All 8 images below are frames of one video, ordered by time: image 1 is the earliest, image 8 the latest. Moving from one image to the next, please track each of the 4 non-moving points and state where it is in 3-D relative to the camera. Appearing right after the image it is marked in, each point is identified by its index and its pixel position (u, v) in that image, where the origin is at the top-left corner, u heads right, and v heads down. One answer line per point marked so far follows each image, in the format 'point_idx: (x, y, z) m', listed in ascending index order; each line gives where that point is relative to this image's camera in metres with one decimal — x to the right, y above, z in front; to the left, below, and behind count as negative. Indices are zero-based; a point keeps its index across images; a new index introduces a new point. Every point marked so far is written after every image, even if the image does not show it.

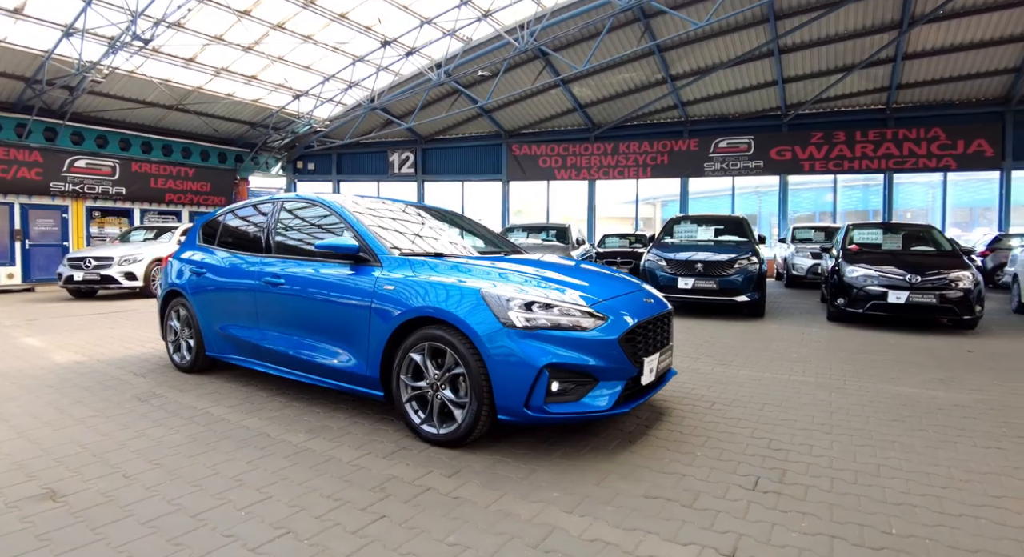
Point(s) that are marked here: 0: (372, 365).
0: (-0.9, -0.6, +3.8) m
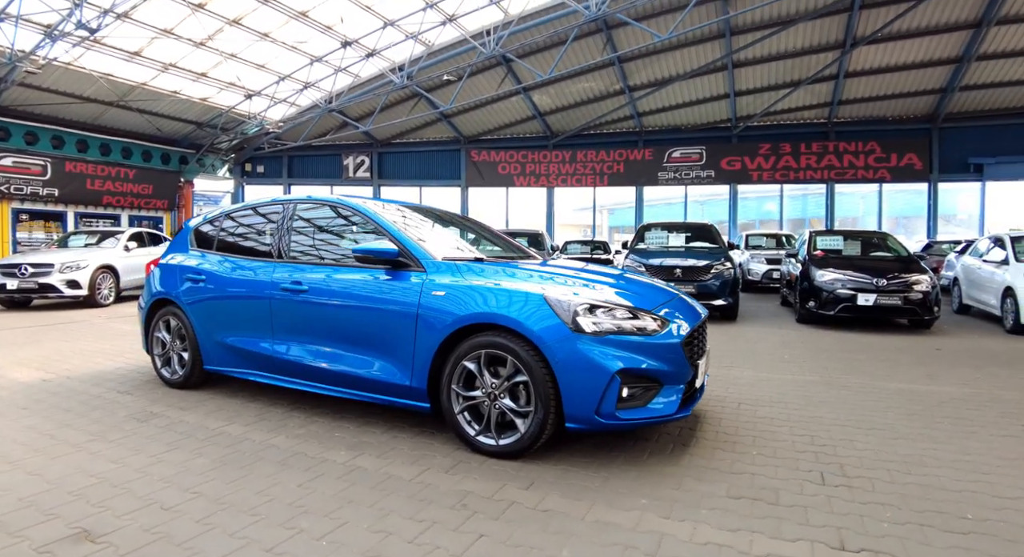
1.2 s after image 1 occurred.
0: (-0.6, -0.6, +3.7) m
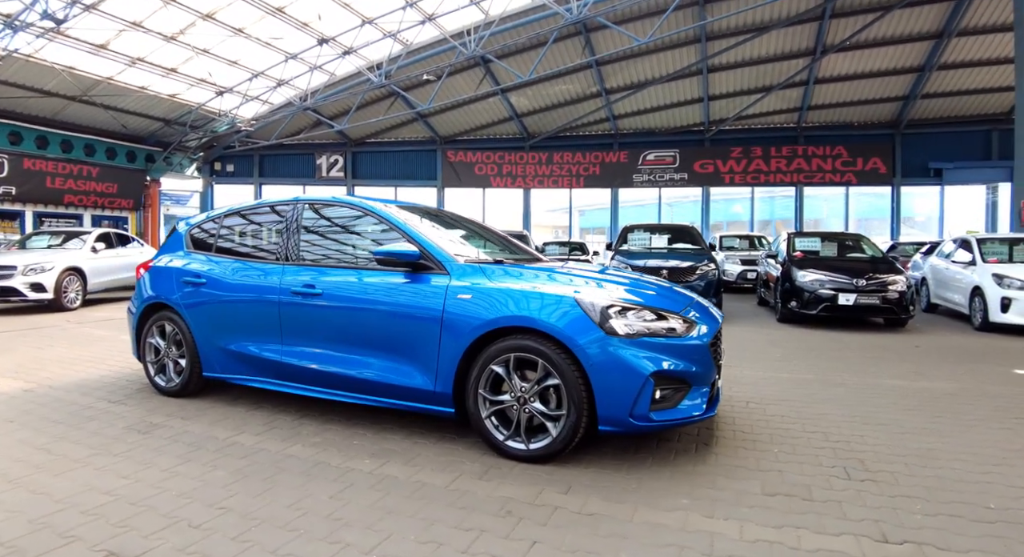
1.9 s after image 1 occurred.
0: (-0.4, -0.6, +3.6) m
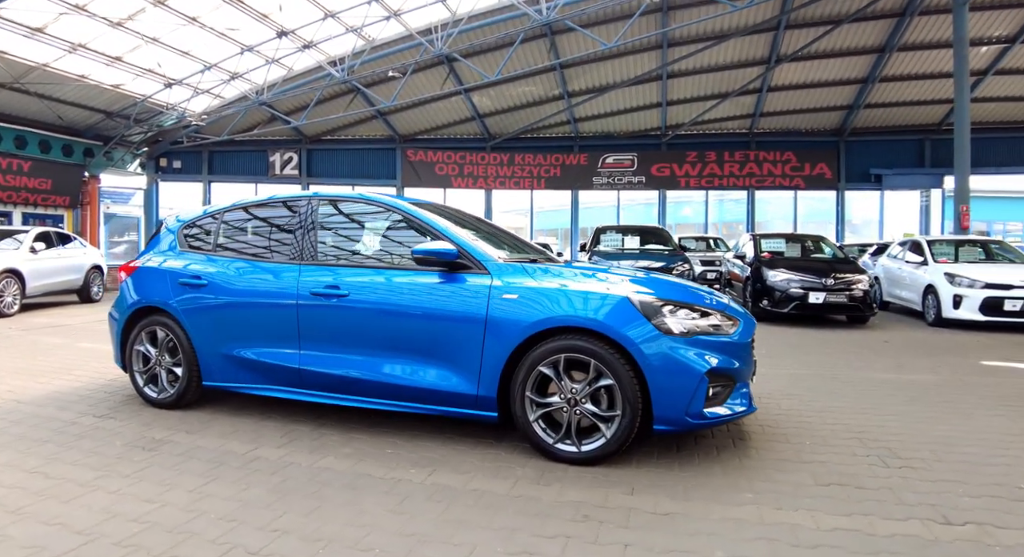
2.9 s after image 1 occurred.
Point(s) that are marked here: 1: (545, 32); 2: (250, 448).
0: (-0.2, -0.6, +3.5) m
1: (+0.7, +5.4, +12.7) m
2: (-1.6, -1.1, +3.7) m
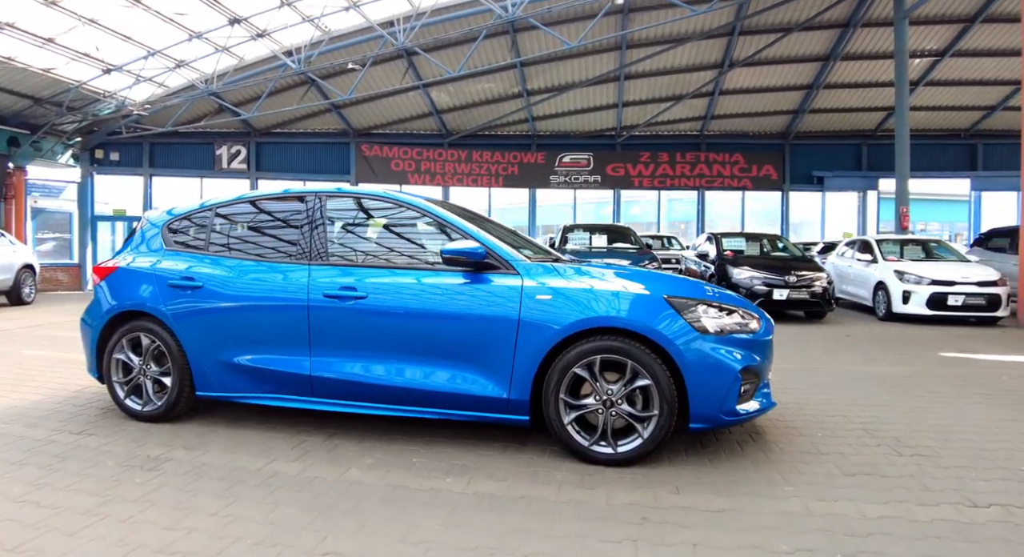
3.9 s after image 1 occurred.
0: (0.0, -0.6, +3.4) m
1: (-0.1, +5.4, +12.6) m
2: (-1.5, -1.1, +3.4) m
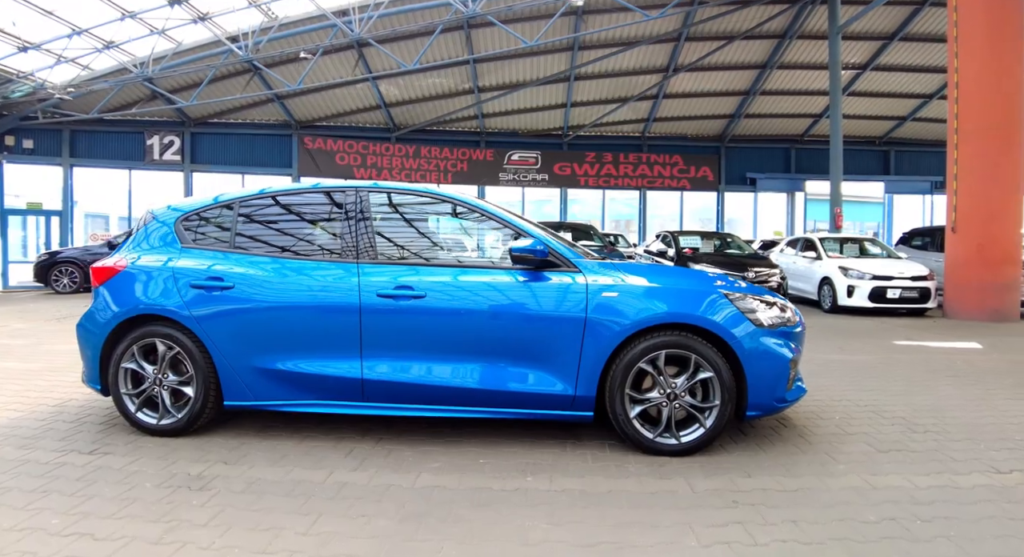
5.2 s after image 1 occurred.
0: (+0.4, -0.6, +3.4) m
1: (-1.0, +5.5, +12.5) m
2: (-1.1, -1.1, +3.3) m
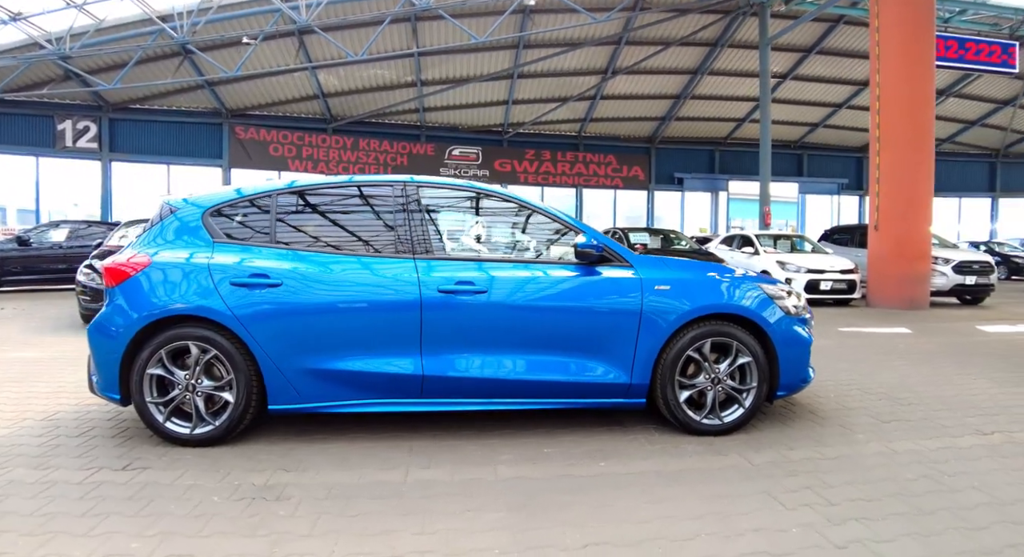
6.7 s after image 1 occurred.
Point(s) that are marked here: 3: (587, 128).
0: (+0.8, -0.6, +3.6) m
1: (-2.1, +5.5, +12.3) m
2: (-0.7, -1.0, +3.2) m
3: (+2.3, +4.7, +18.2) m
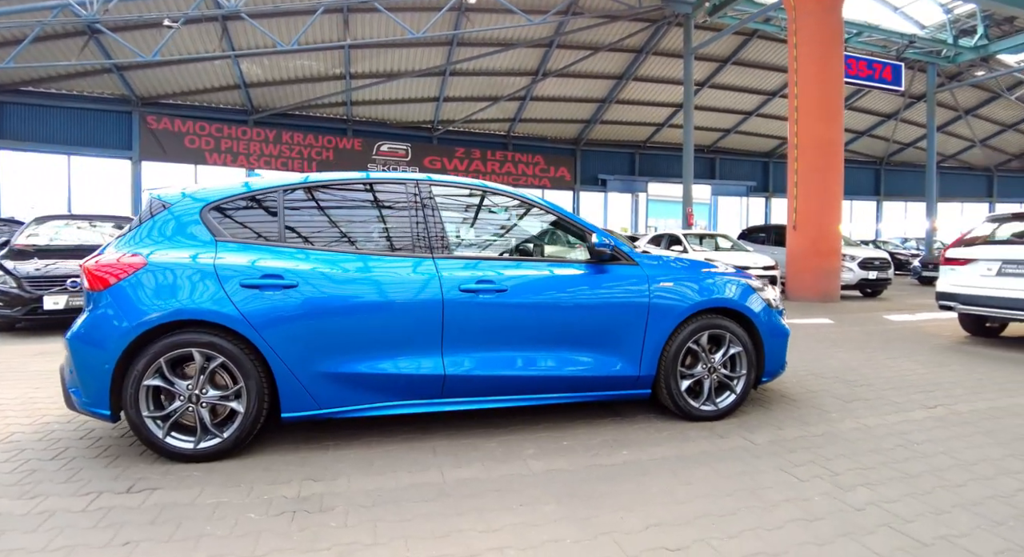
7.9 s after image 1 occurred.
0: (+0.9, -0.6, +3.8) m
1: (-3.3, +5.6, +11.9) m
2: (-0.5, -1.0, +3.2) m
3: (0.0, +4.8, +18.4) m
